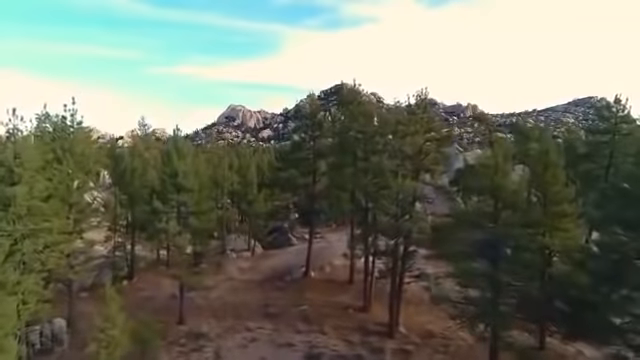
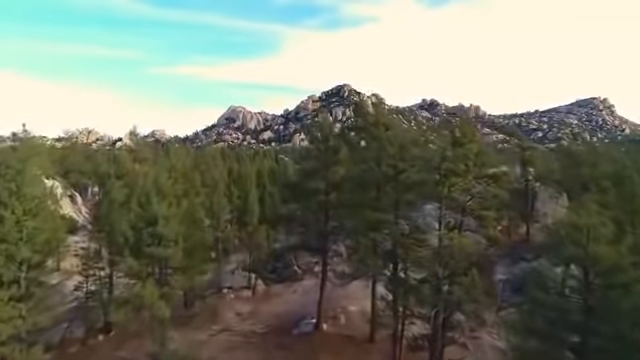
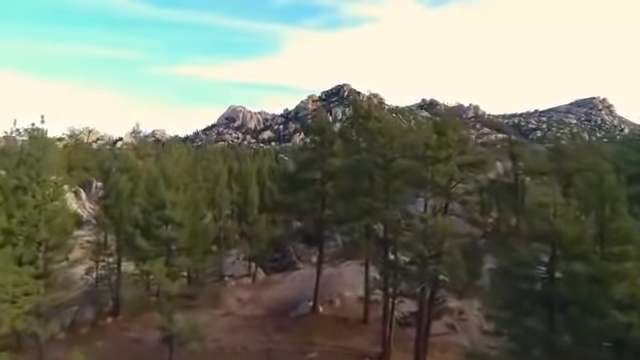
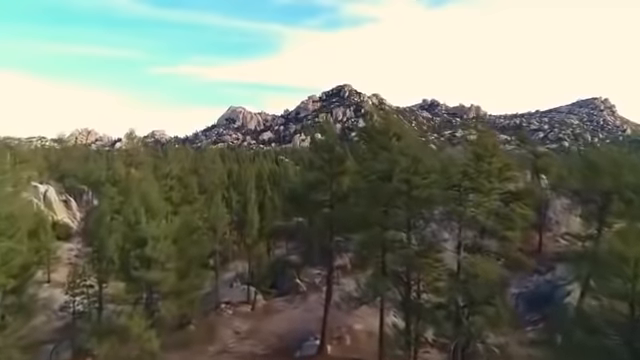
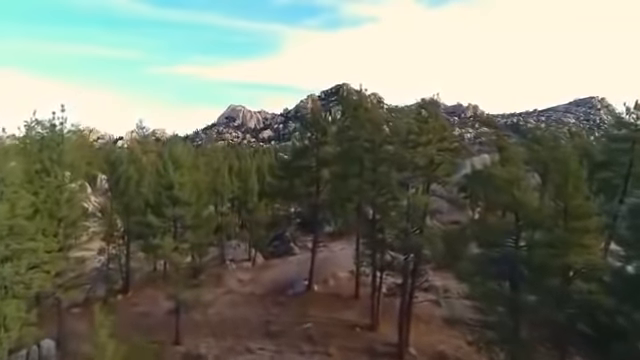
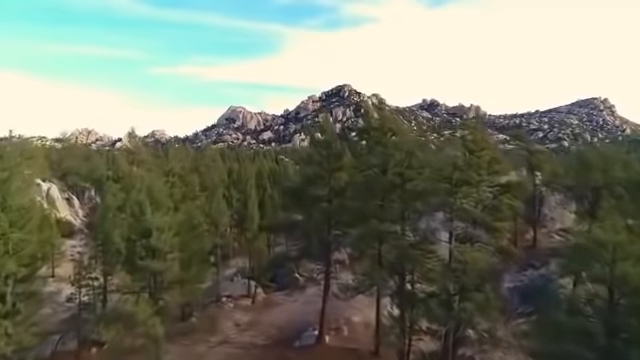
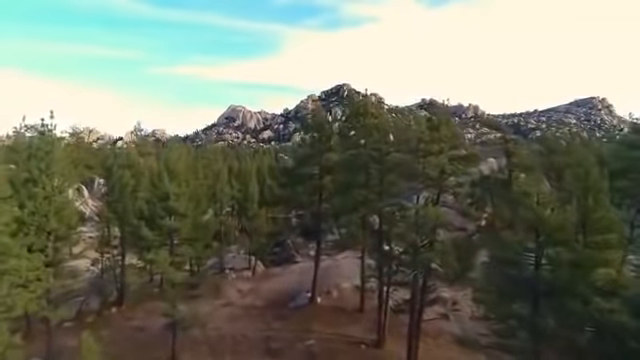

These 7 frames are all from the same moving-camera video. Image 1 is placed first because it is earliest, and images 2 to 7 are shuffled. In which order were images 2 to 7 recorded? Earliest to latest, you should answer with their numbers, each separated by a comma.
5, 7, 3, 2, 6, 4
